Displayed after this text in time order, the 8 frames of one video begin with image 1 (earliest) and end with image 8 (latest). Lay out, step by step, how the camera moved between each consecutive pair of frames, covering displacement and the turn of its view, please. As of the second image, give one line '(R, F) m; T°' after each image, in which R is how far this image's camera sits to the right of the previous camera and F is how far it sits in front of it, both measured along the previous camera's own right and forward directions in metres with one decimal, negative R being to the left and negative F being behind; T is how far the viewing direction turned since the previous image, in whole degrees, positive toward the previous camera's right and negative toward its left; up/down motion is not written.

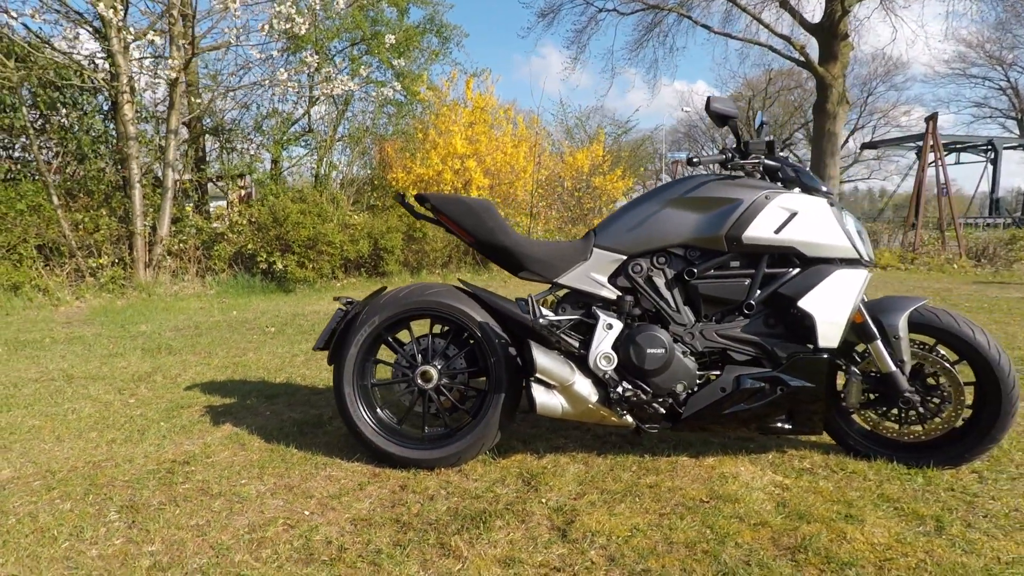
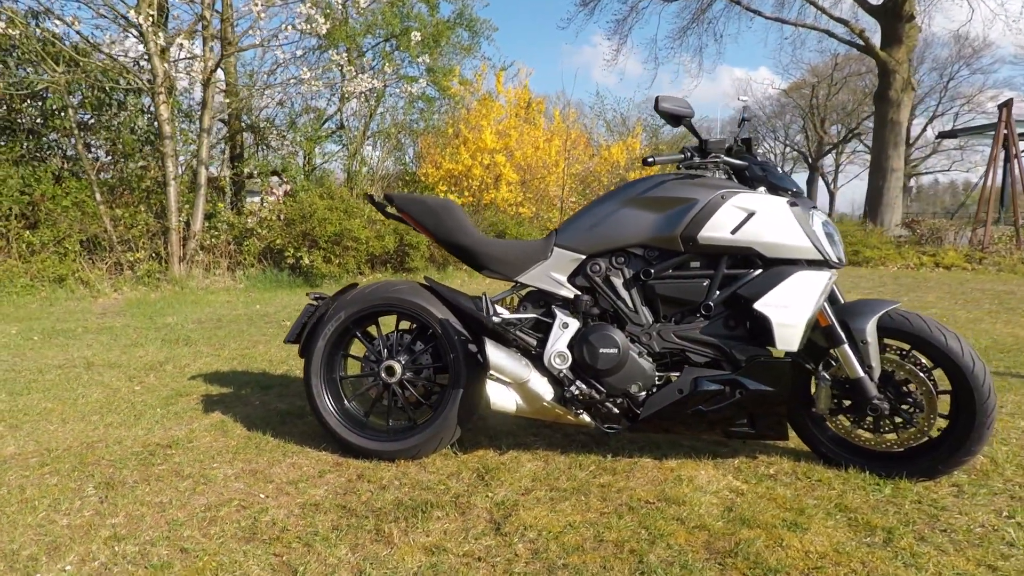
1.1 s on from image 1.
(+0.5, -0.1) m; -6°
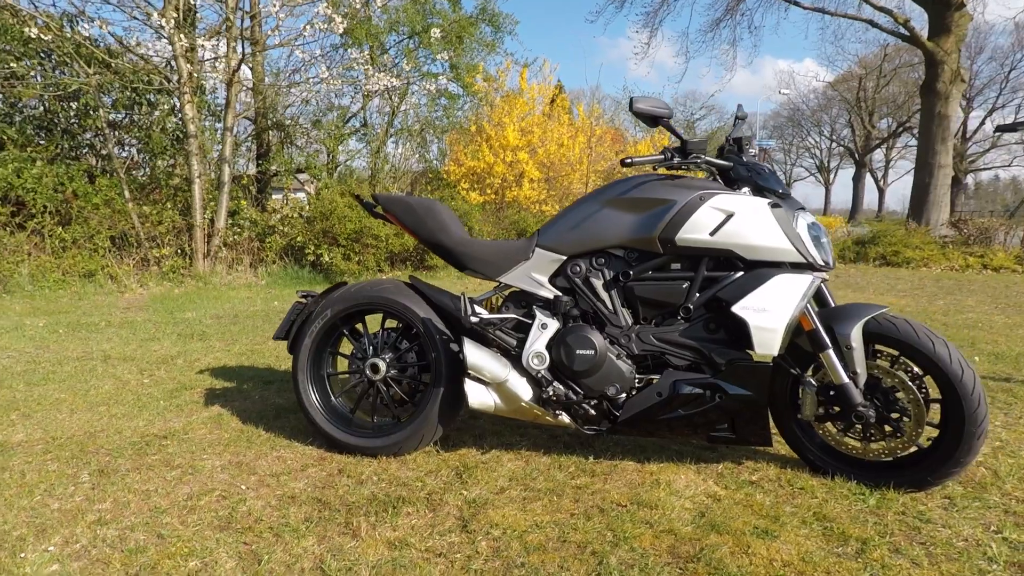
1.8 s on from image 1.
(+0.3, 0.0) m; -4°
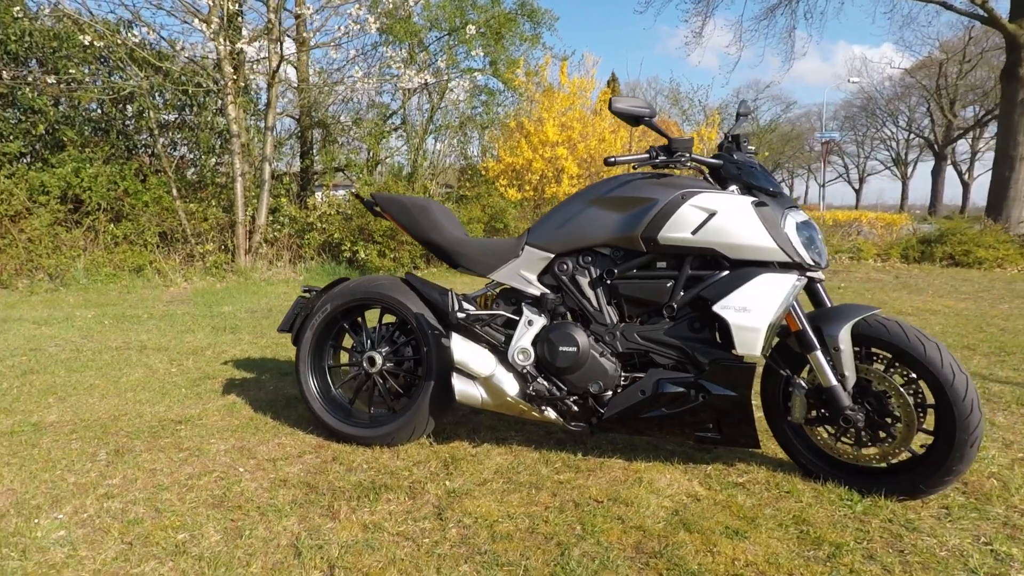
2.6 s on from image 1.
(+0.4, -0.1) m; -5°
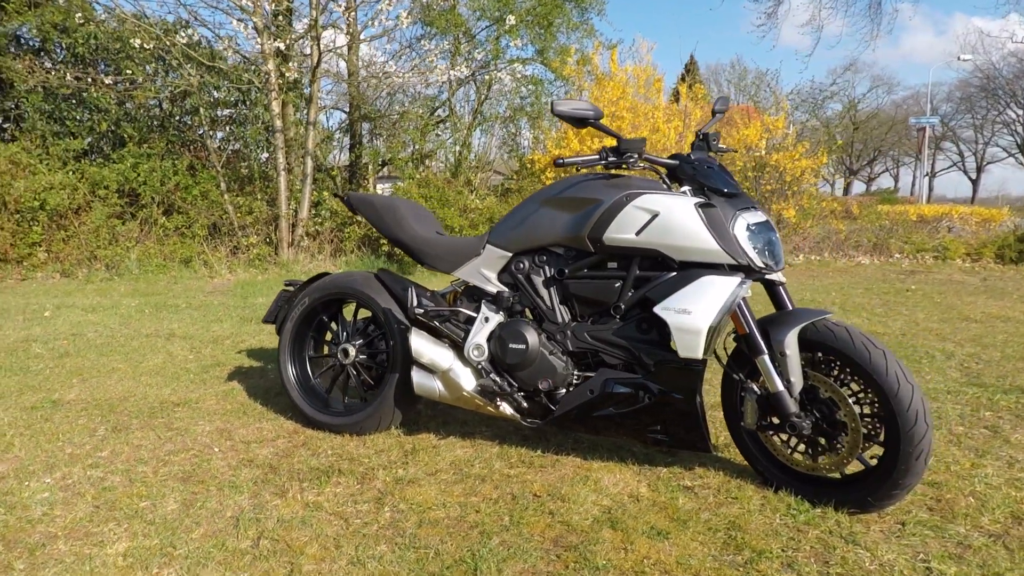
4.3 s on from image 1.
(+0.6, -0.1) m; -7°
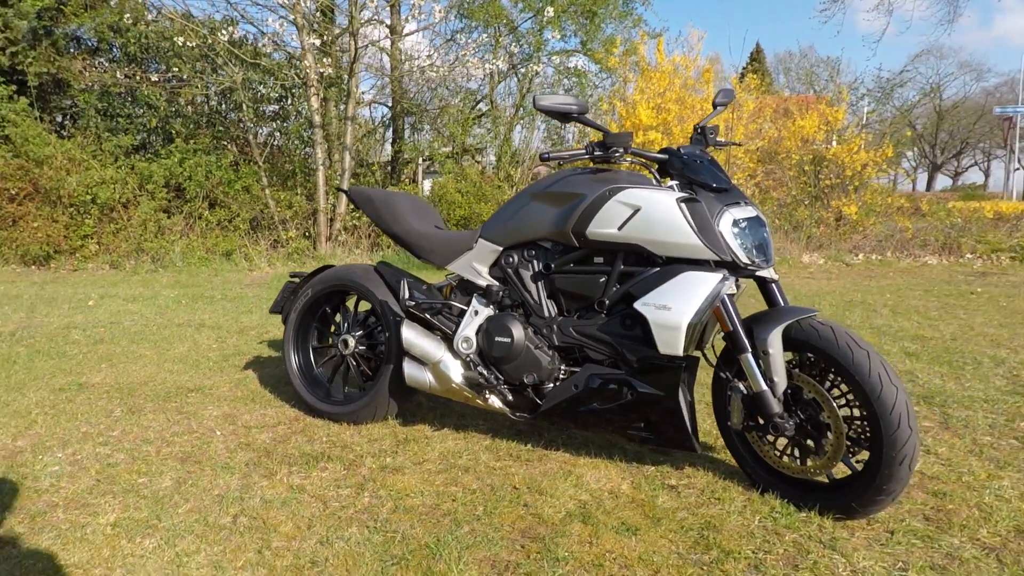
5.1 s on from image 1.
(+0.3, 0.0) m; -5°
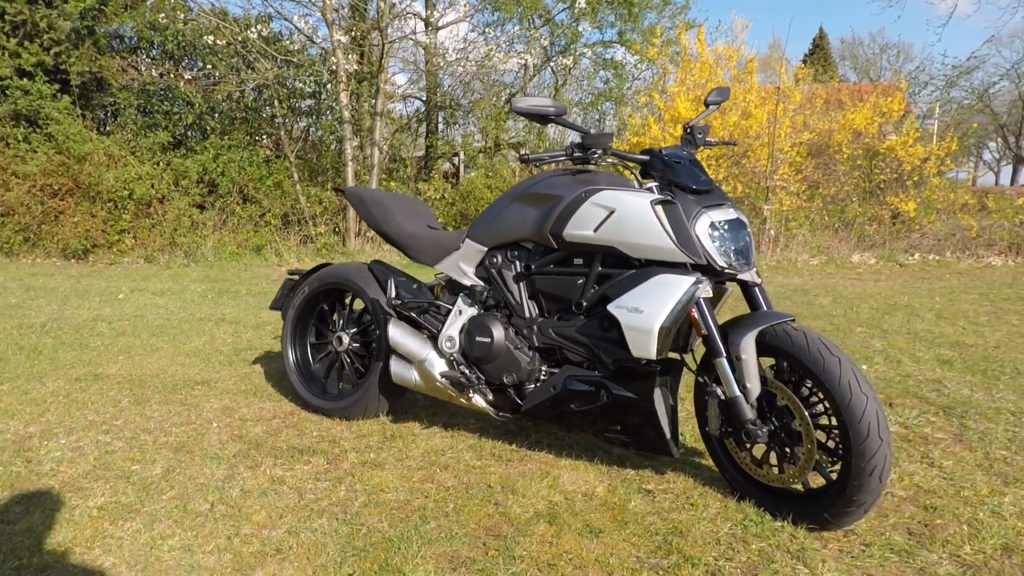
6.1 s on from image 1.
(+0.3, 0.0) m; -4°
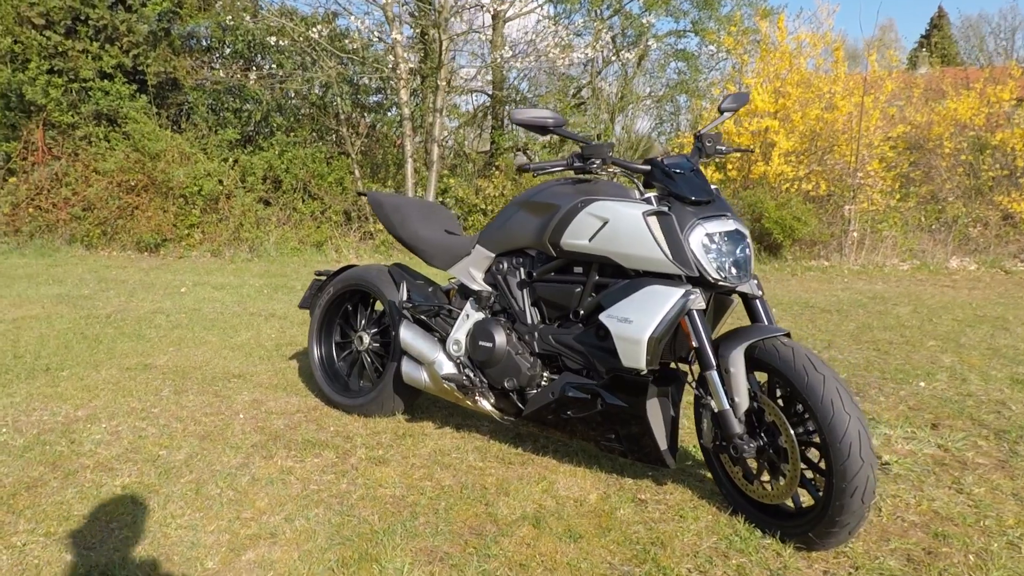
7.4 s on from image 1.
(+0.3, -0.1) m; -6°
